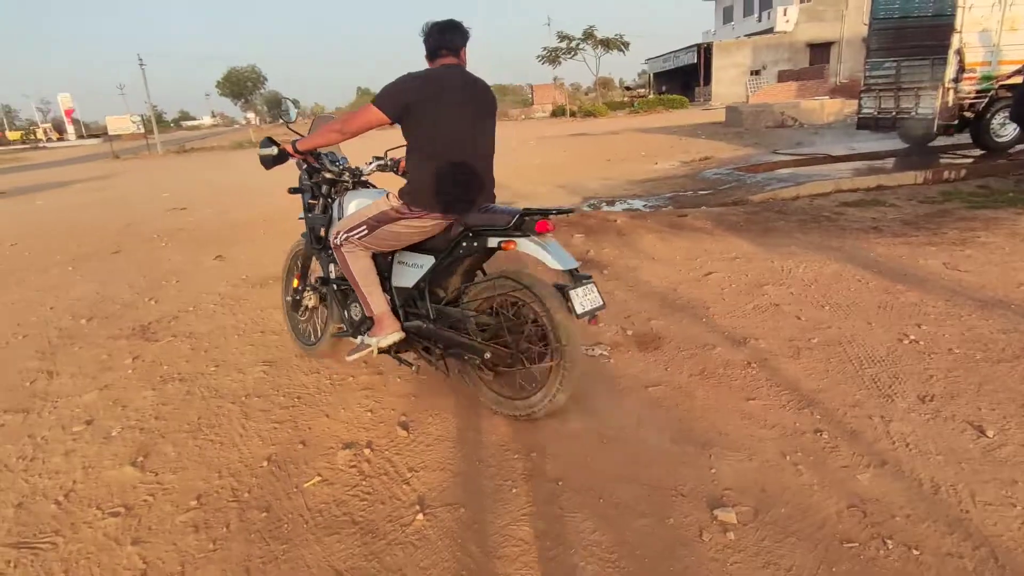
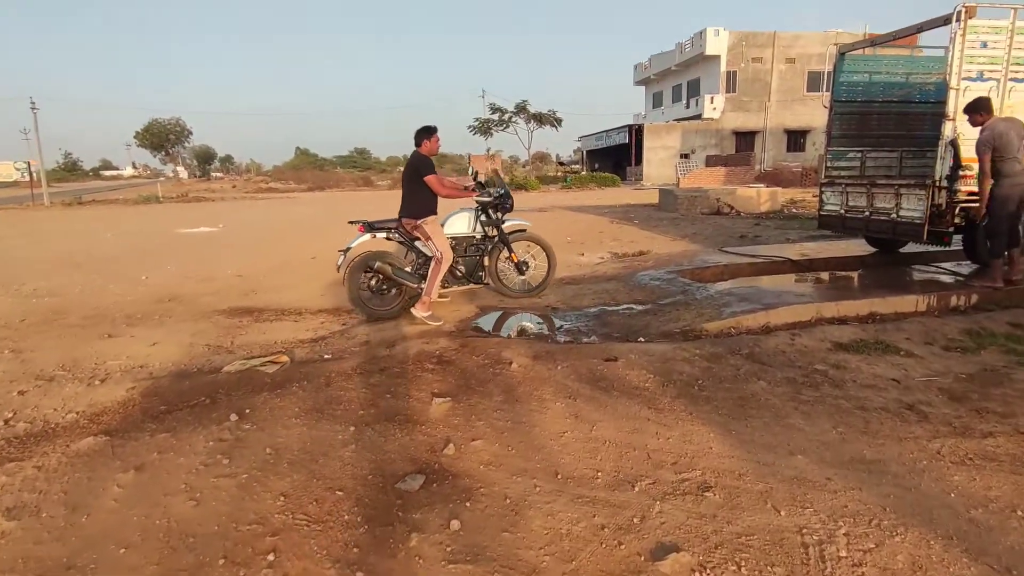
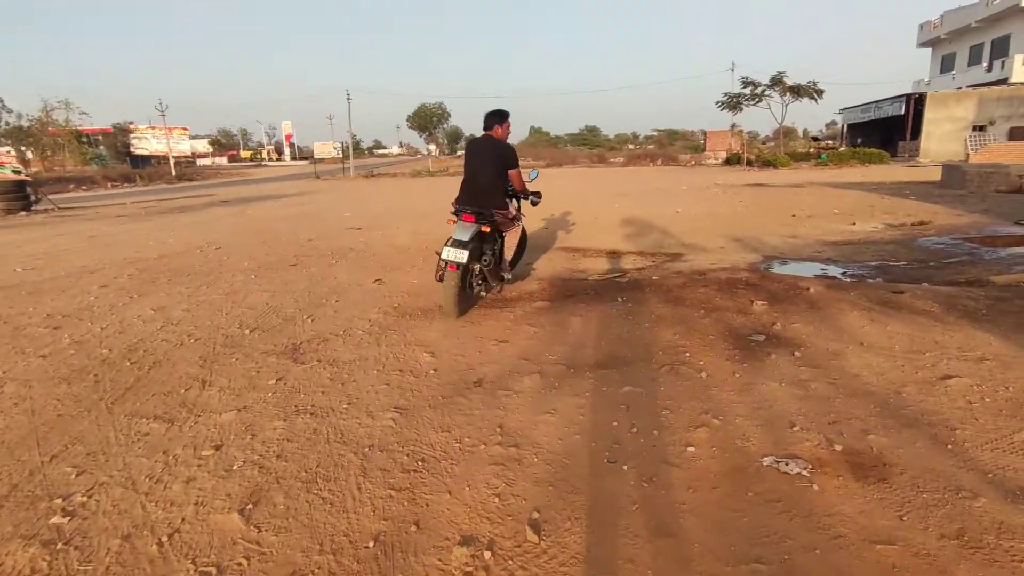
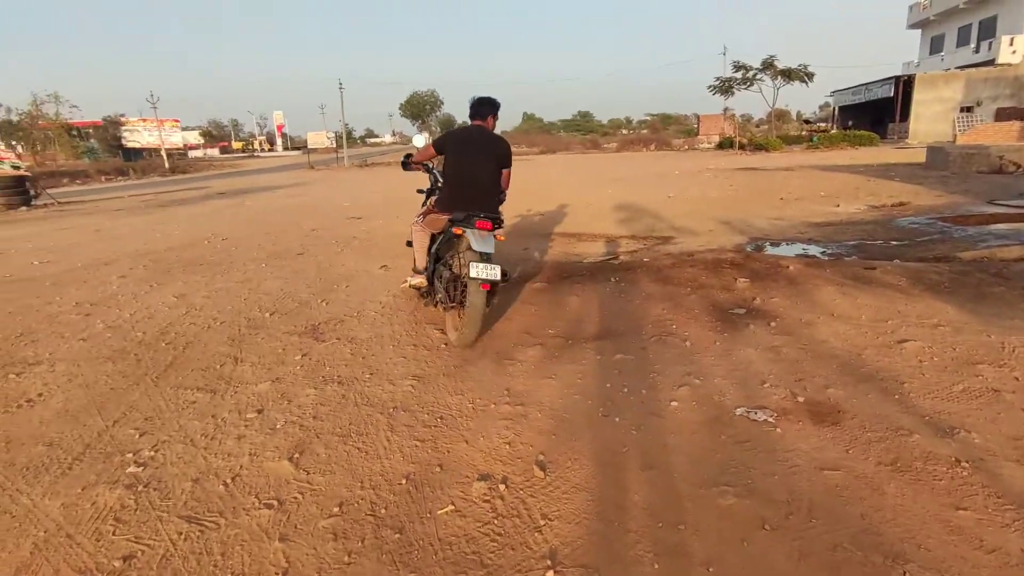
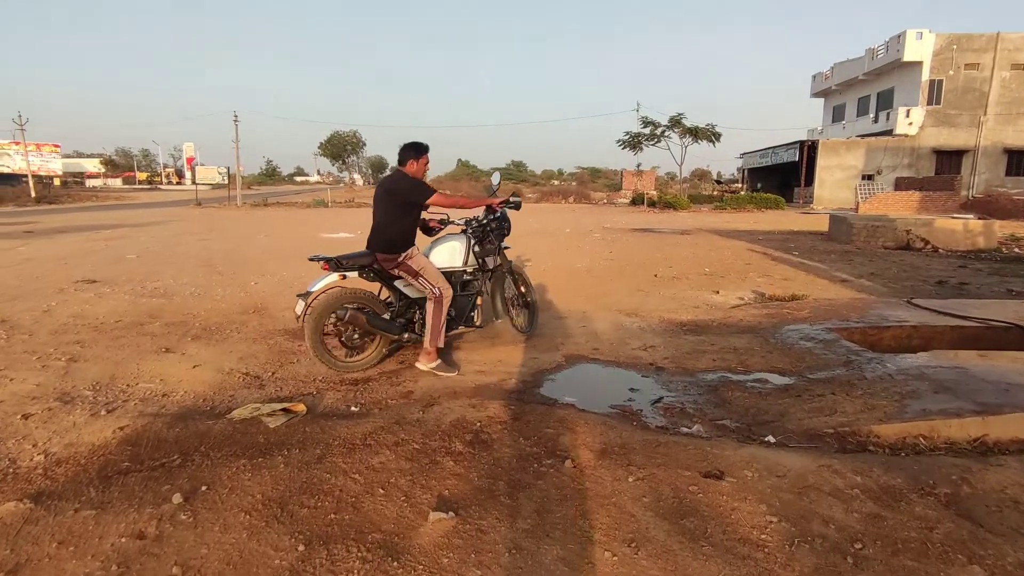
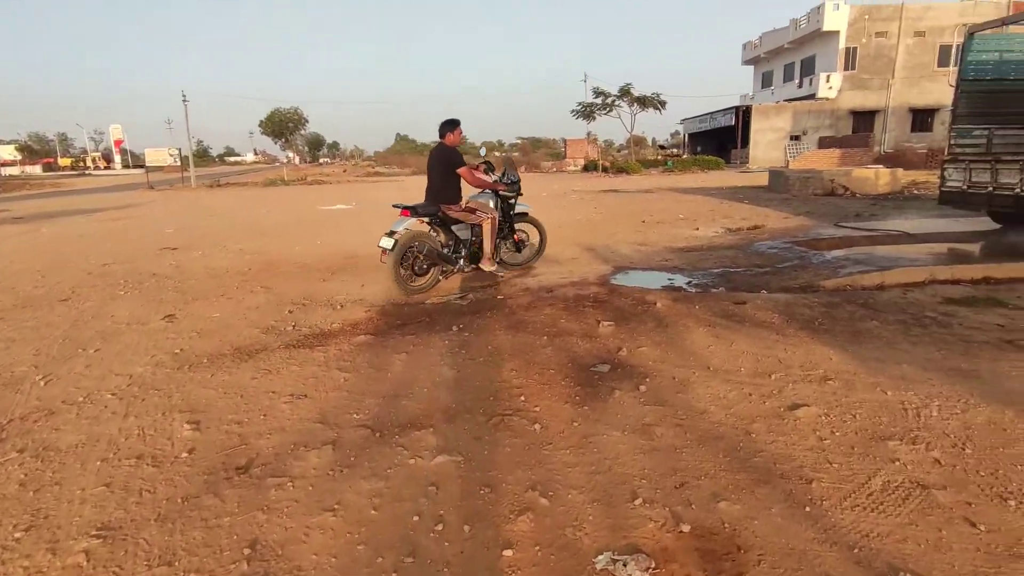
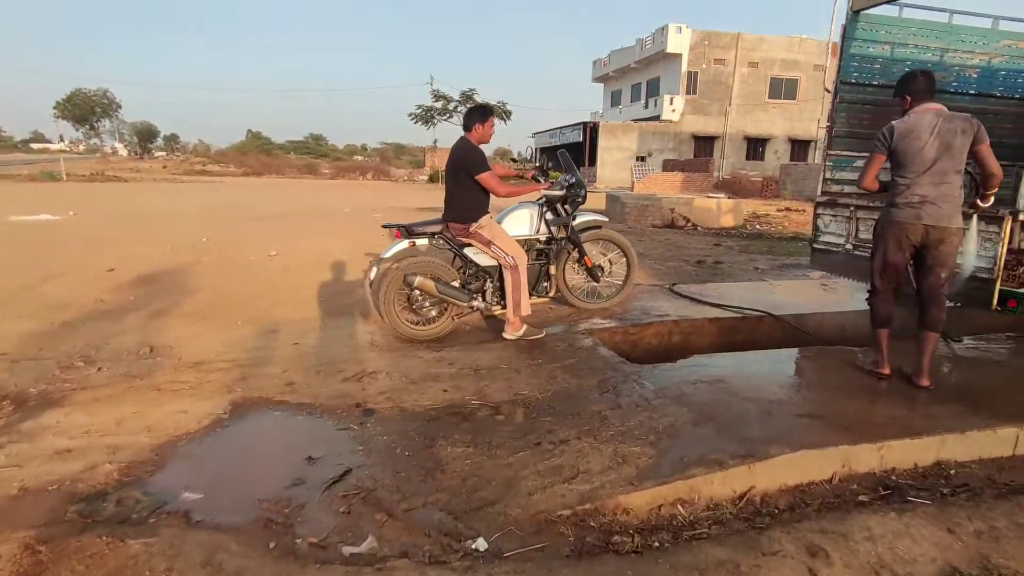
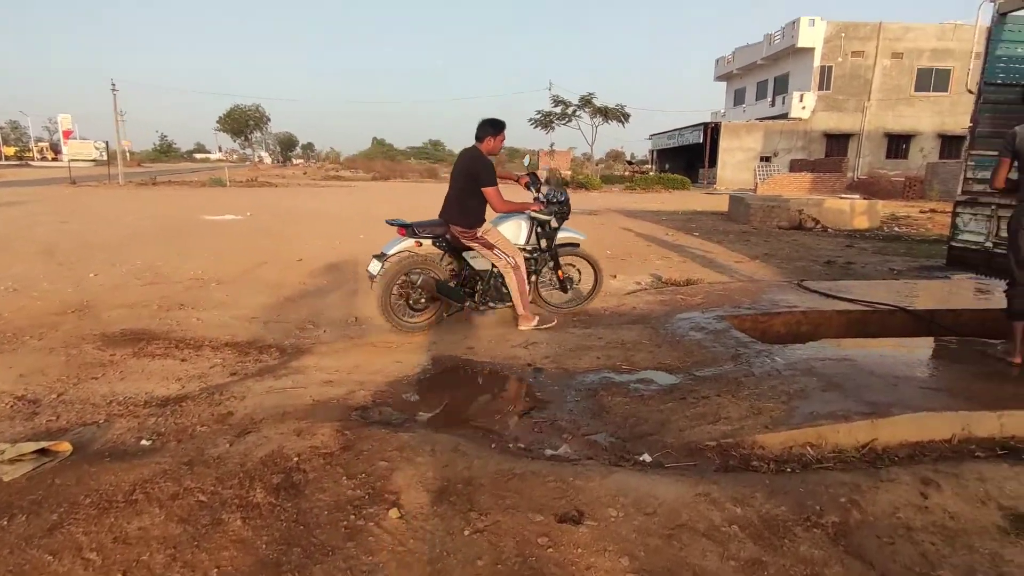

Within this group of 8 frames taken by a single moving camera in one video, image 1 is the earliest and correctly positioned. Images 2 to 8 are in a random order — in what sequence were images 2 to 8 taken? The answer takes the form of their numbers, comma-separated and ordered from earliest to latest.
4, 3, 6, 2, 5, 8, 7
